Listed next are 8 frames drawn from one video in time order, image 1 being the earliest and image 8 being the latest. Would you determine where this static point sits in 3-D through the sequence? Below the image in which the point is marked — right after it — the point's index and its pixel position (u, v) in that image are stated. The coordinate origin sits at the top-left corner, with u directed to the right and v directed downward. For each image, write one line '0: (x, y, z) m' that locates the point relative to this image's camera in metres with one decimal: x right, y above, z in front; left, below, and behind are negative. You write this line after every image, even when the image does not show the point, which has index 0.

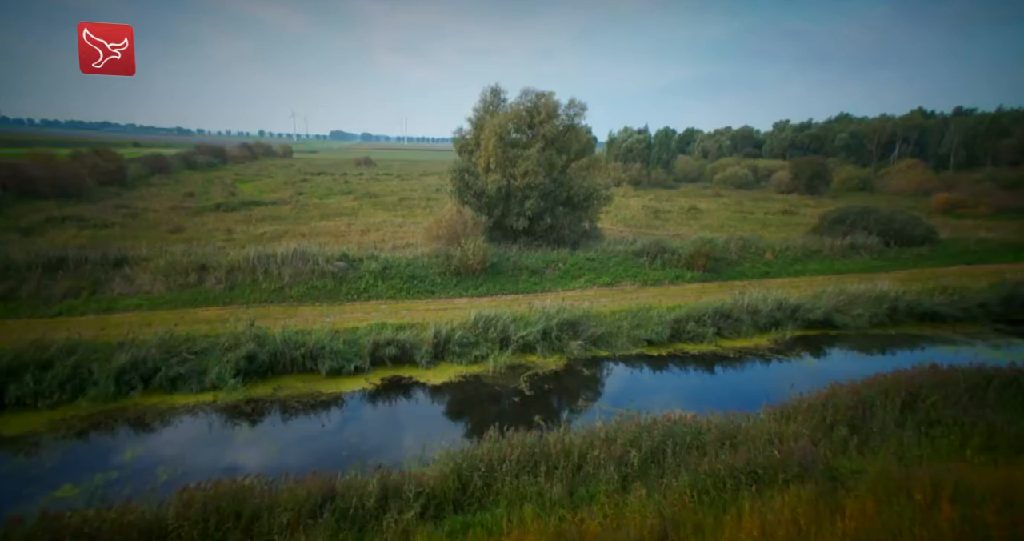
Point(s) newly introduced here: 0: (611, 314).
0: (+1.6, -0.7, +8.4) m
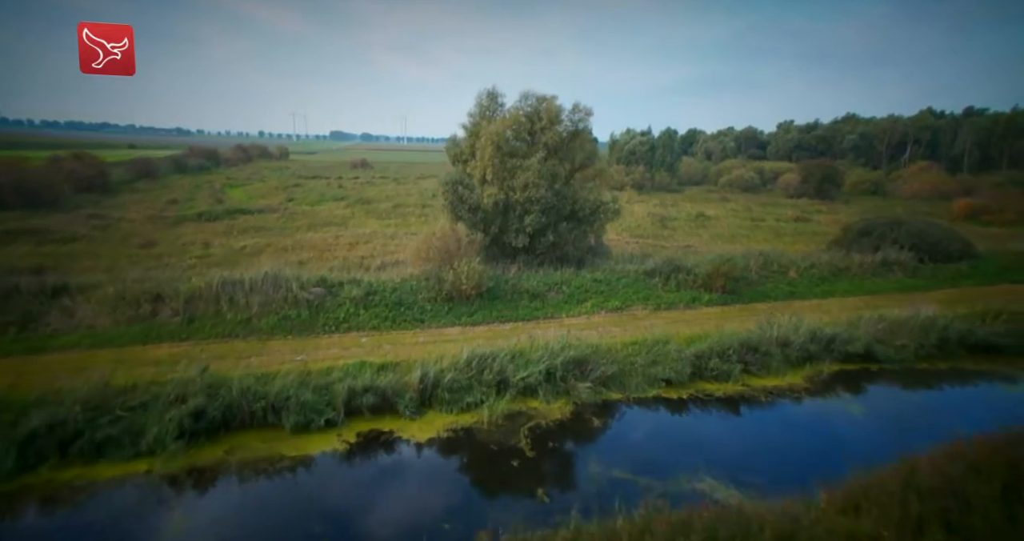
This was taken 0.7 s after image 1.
0: (+1.5, -1.1, +7.4) m
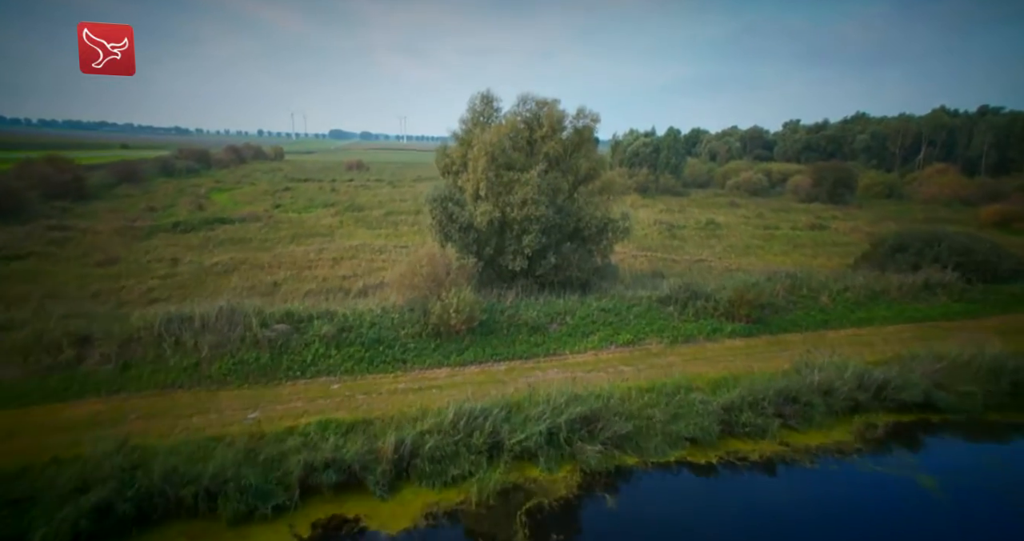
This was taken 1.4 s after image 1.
0: (+1.5, -1.5, +6.3) m
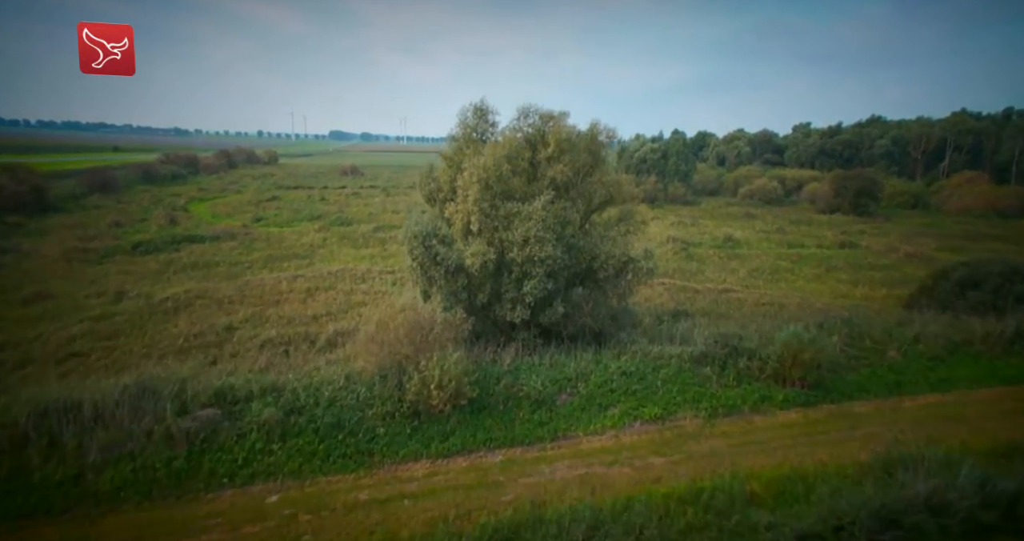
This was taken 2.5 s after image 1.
0: (+1.5, -2.2, +4.7) m
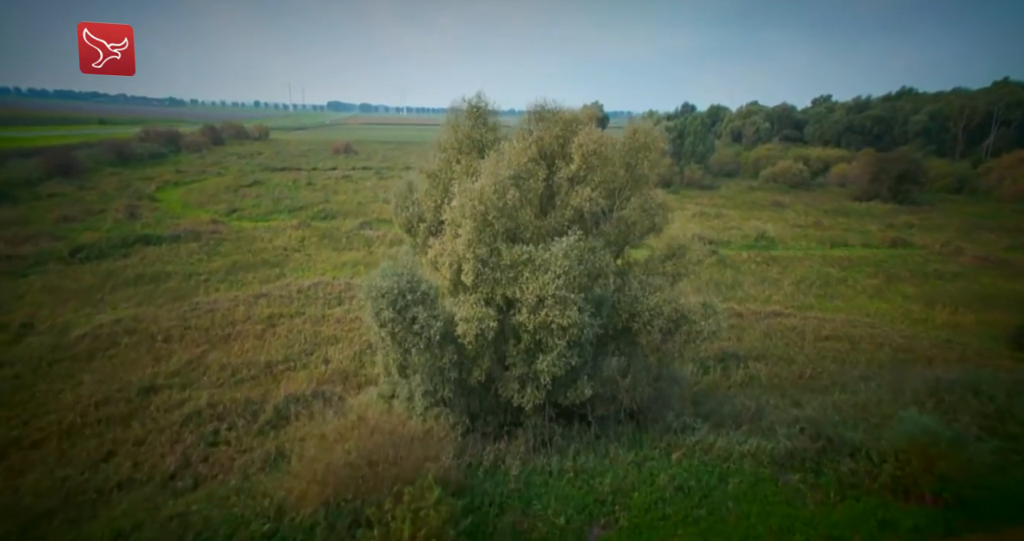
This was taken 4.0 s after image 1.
0: (+1.5, -2.9, +2.7) m
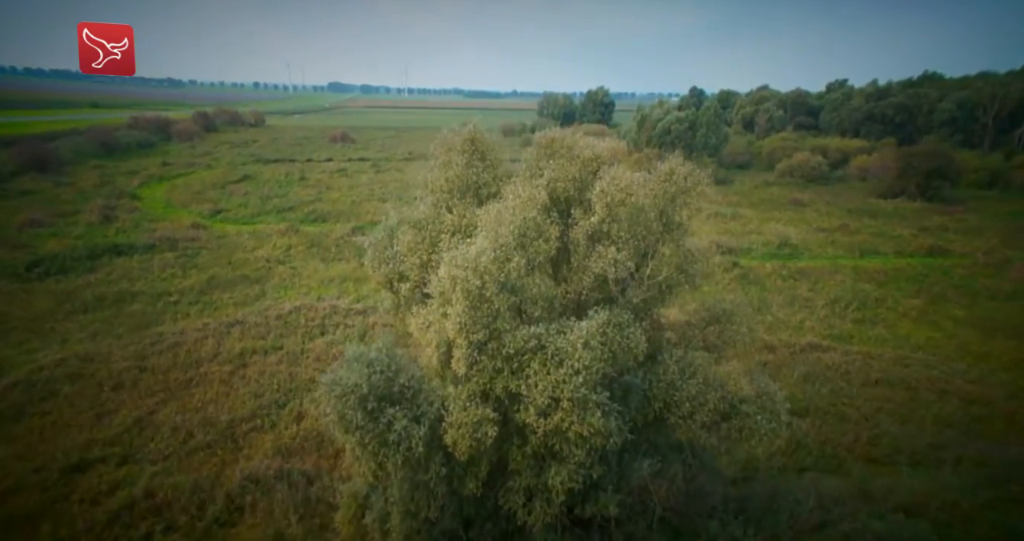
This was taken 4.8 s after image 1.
0: (+1.6, -3.6, +1.7) m
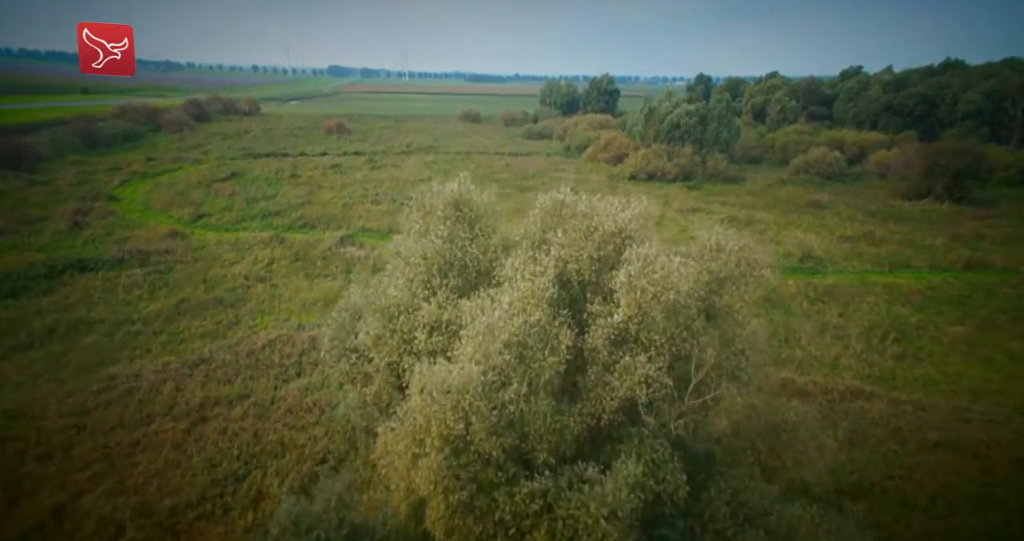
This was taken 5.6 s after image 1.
0: (+1.5, -4.3, +0.7) m
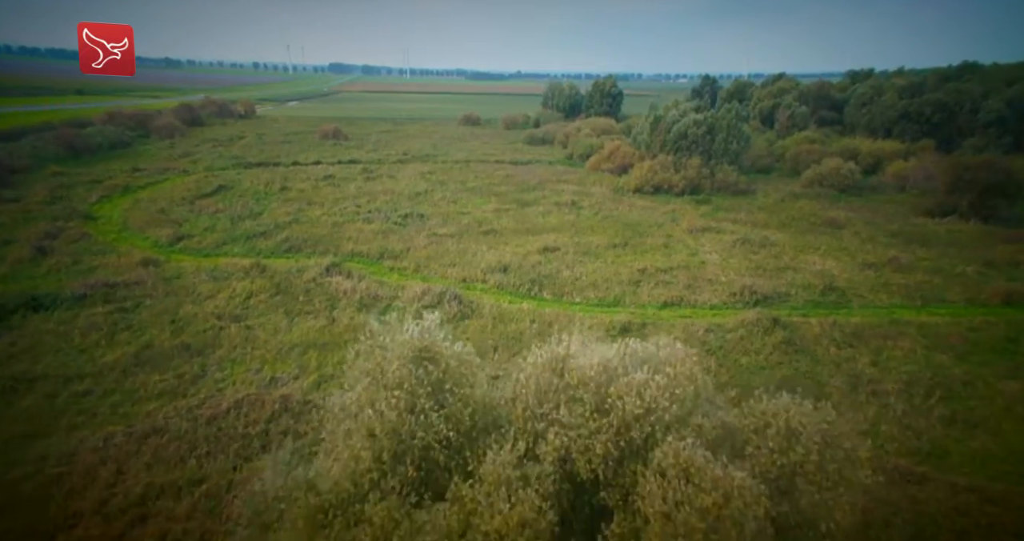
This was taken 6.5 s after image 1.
0: (+1.4, -5.1, -0.3) m
